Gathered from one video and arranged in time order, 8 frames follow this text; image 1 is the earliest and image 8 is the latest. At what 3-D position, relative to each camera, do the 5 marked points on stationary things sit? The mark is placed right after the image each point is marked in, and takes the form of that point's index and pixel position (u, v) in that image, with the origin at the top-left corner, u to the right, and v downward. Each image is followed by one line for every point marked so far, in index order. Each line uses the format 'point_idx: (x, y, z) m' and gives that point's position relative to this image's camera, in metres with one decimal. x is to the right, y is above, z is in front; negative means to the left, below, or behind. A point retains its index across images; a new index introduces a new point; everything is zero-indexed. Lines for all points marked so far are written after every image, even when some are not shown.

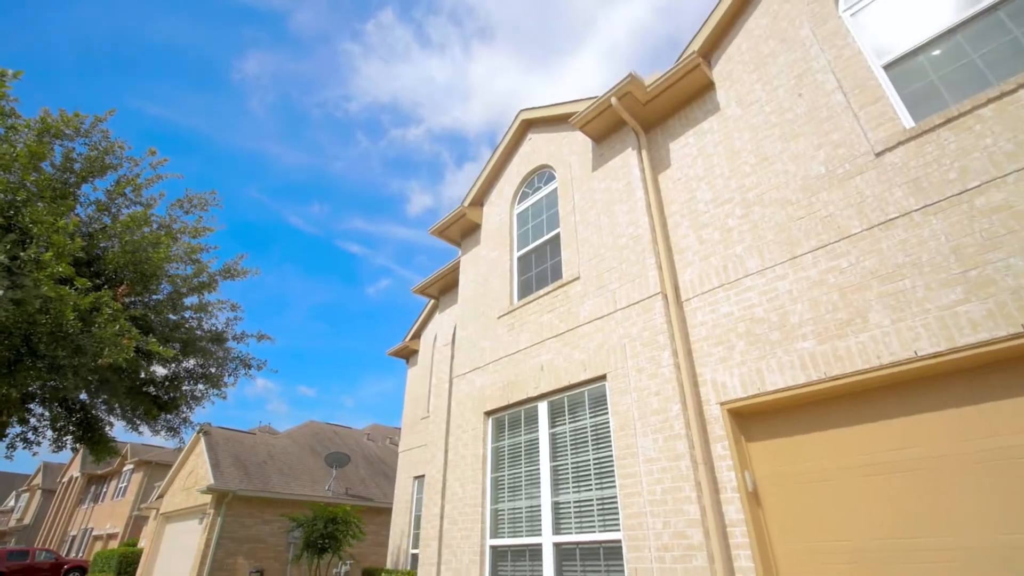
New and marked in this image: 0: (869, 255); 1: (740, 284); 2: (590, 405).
0: (+3.4, +0.3, +4.6) m
1: (+2.6, +0.1, +5.5) m
2: (+1.0, -1.5, +6.3) m
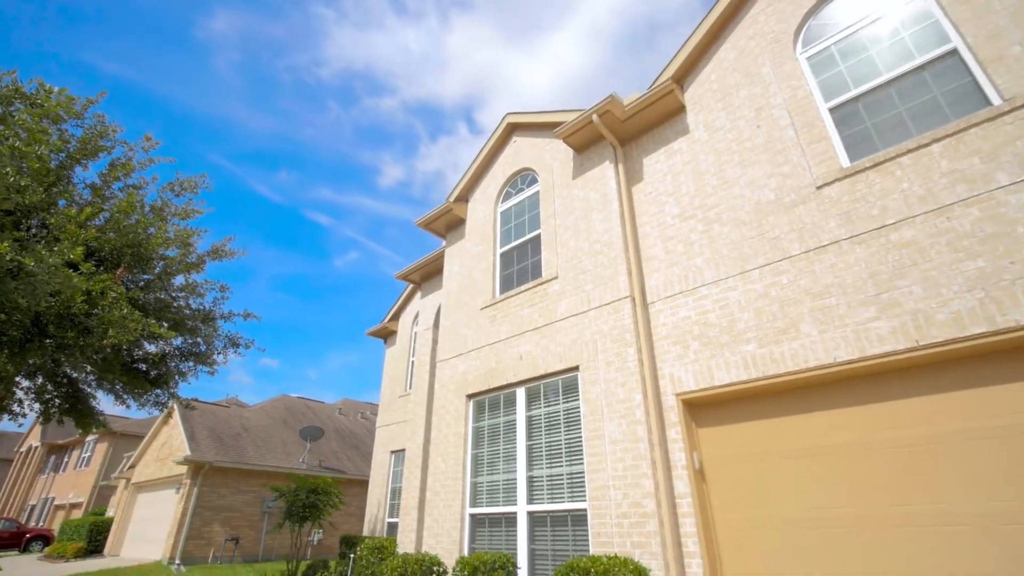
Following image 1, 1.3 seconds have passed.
0: (+3.3, +0.2, +5.5) m
1: (+2.4, 0.0, +6.3) m
2: (+0.7, -1.5, +7.1) m
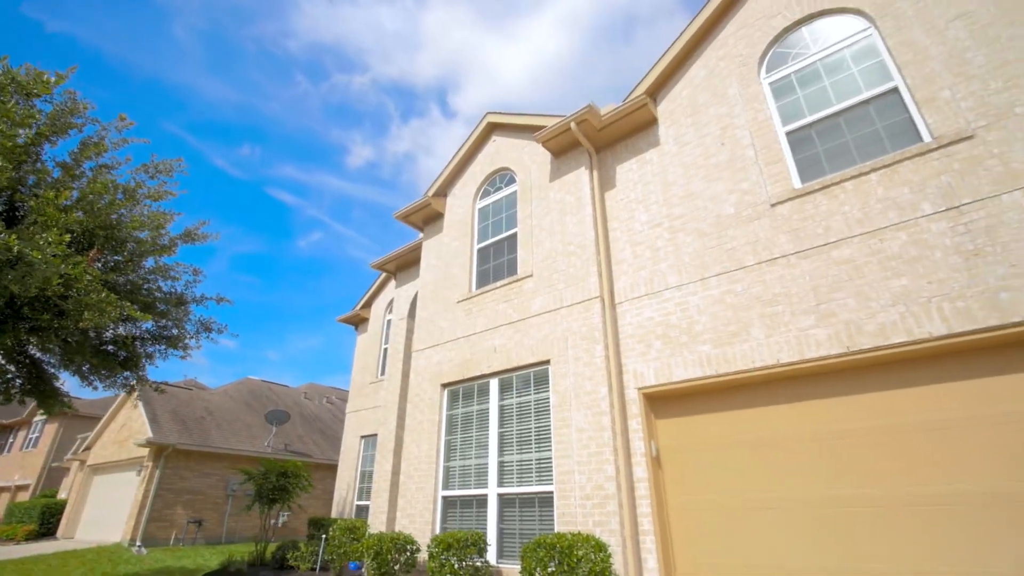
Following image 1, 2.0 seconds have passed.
0: (+3.1, +0.1, +6.1) m
1: (+2.1, -0.1, +6.9) m
2: (+0.3, -1.5, +7.5) m
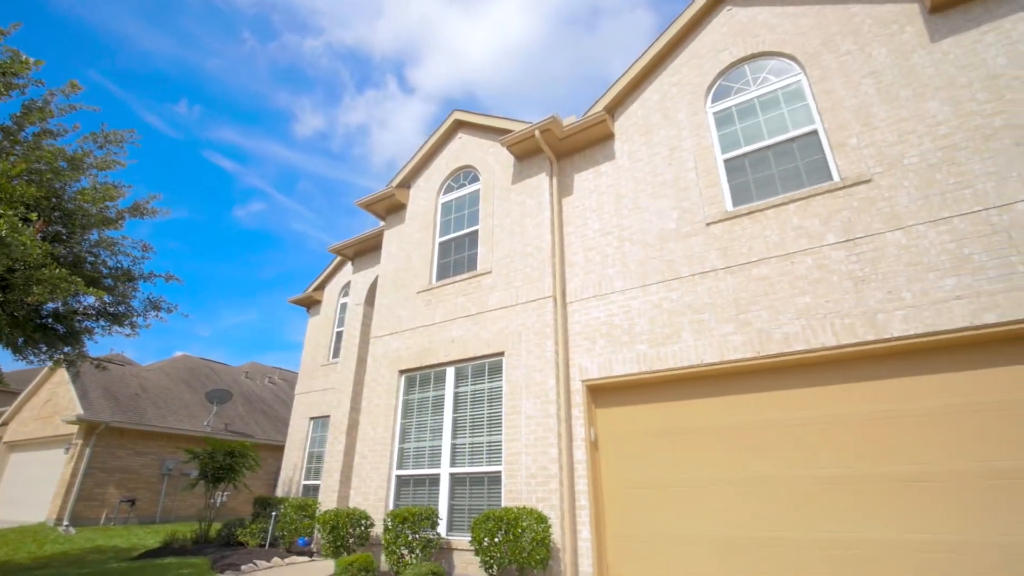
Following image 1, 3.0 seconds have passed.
0: (+2.5, -0.1, +6.9) m
1: (+1.5, -0.1, +7.6) m
2: (-0.4, -1.4, +8.1) m
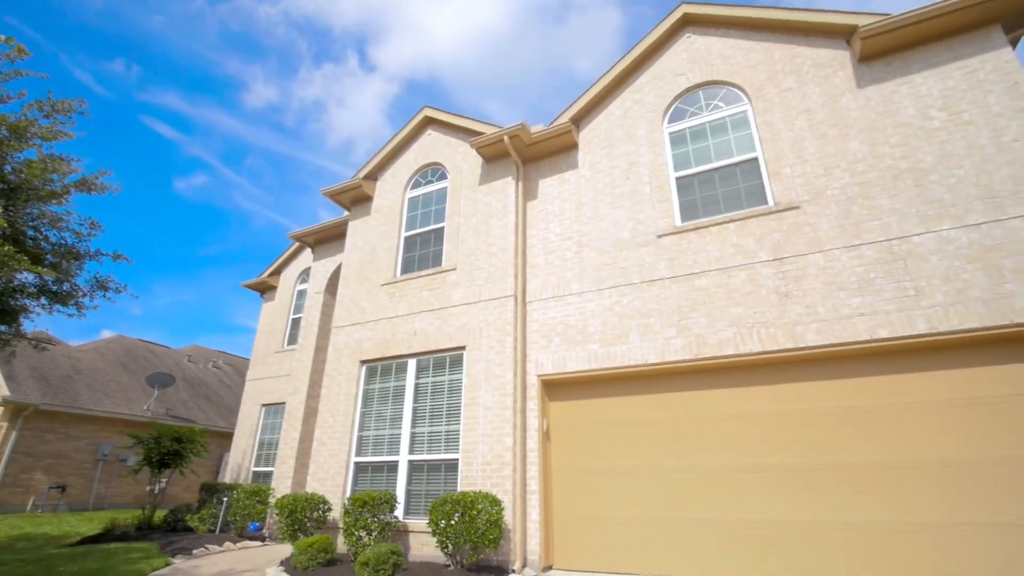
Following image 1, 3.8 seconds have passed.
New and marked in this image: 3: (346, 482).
0: (+2.0, -0.2, +7.6) m
1: (+0.9, -0.2, +8.2) m
2: (-1.1, -1.3, +8.5) m
3: (-2.9, -3.4, +8.4) m
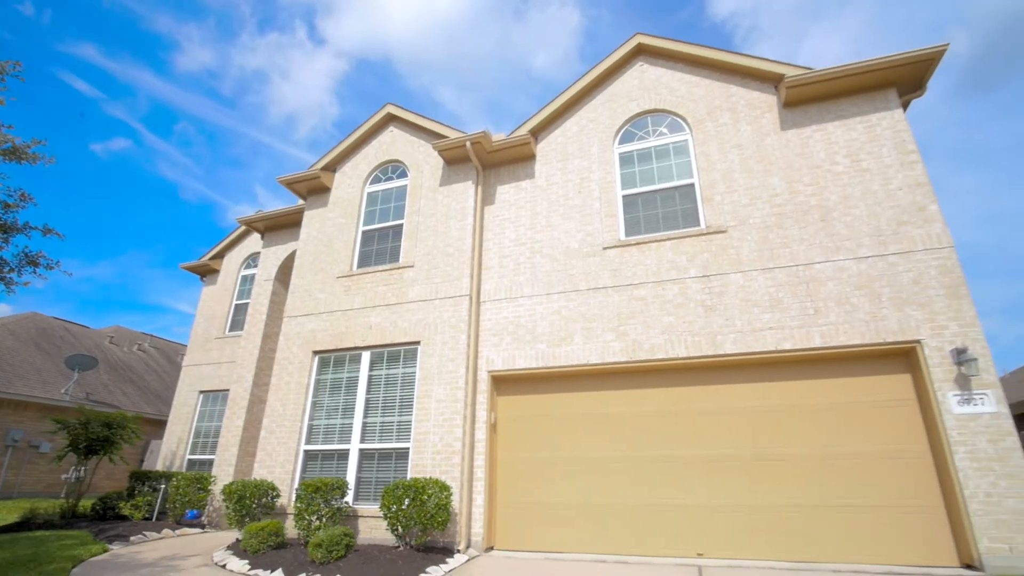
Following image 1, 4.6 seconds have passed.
0: (+1.2, -0.3, +8.3) m
1: (+0.1, -0.2, +8.8) m
2: (-2.0, -1.3, +8.9) m
3: (-3.9, -3.2, +8.6) m
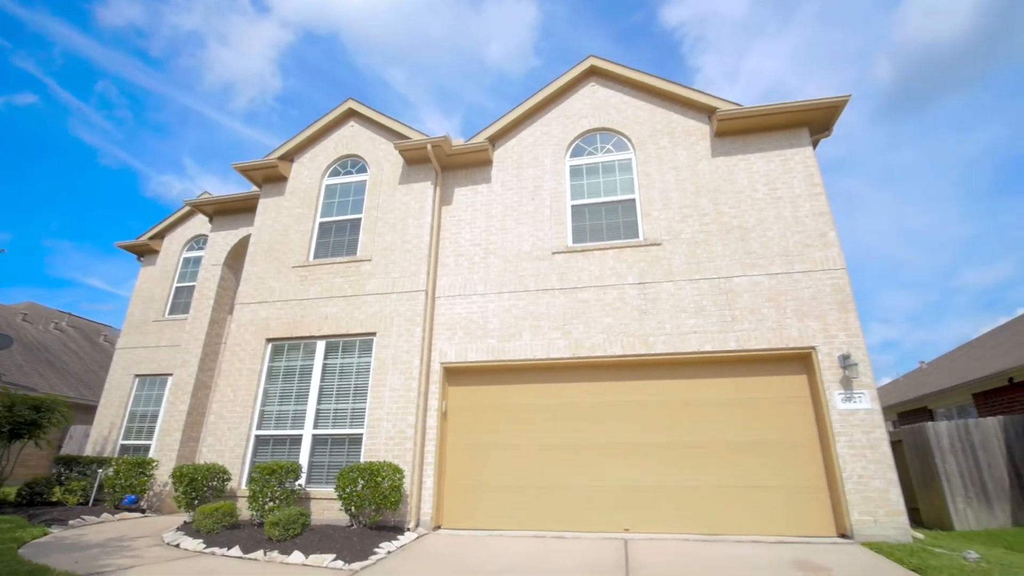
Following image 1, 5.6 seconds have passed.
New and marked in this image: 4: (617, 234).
0: (+0.4, -0.3, +9.0) m
1: (-0.8, -0.2, +9.3) m
2: (-2.9, -1.1, +9.2) m
3: (-4.9, -3.0, +8.8) m
4: (+2.1, +1.1, +9.4) m
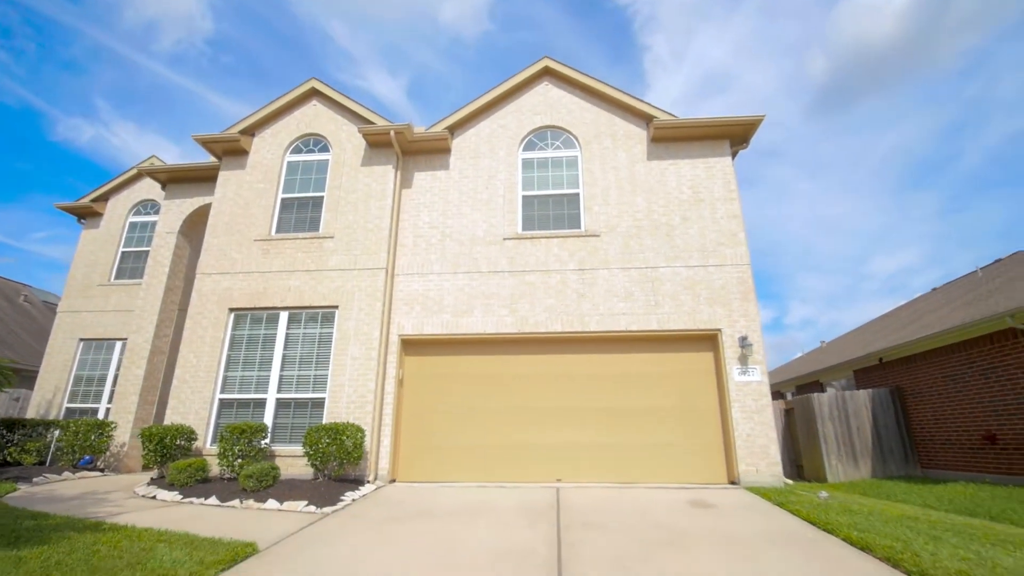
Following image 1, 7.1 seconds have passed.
0: (-0.6, +0.1, +10.0) m
1: (-1.8, +0.3, +10.2) m
2: (-3.9, -0.6, +9.9) m
3: (-5.9, -2.5, +9.3) m
4: (+1.1, +1.4, +10.5) m
